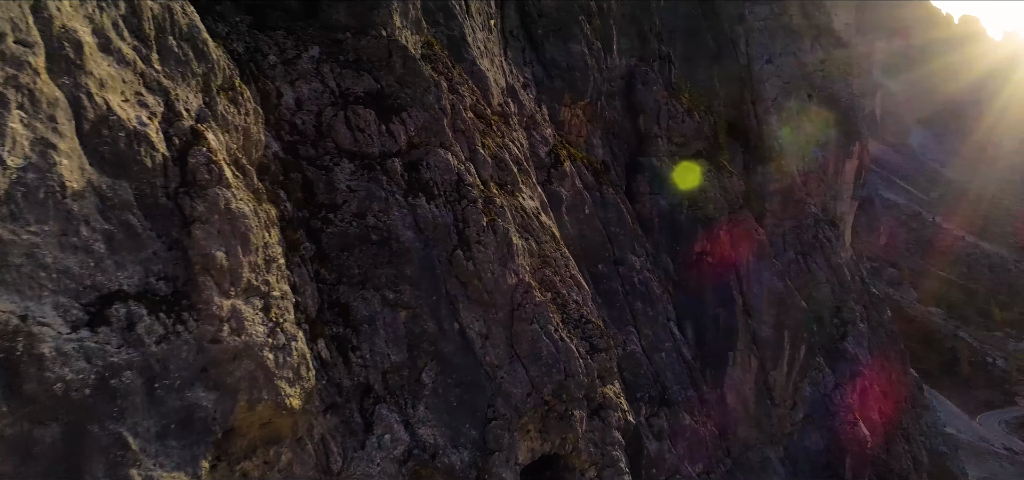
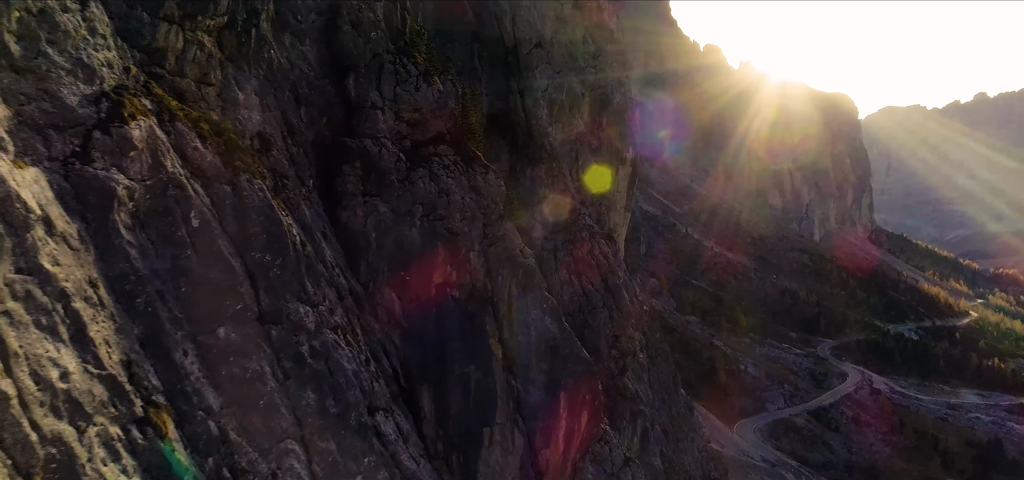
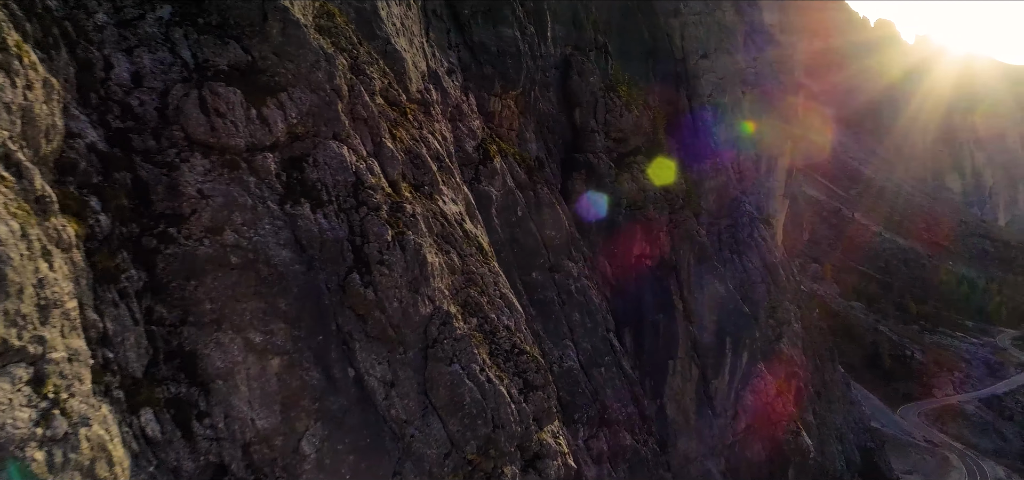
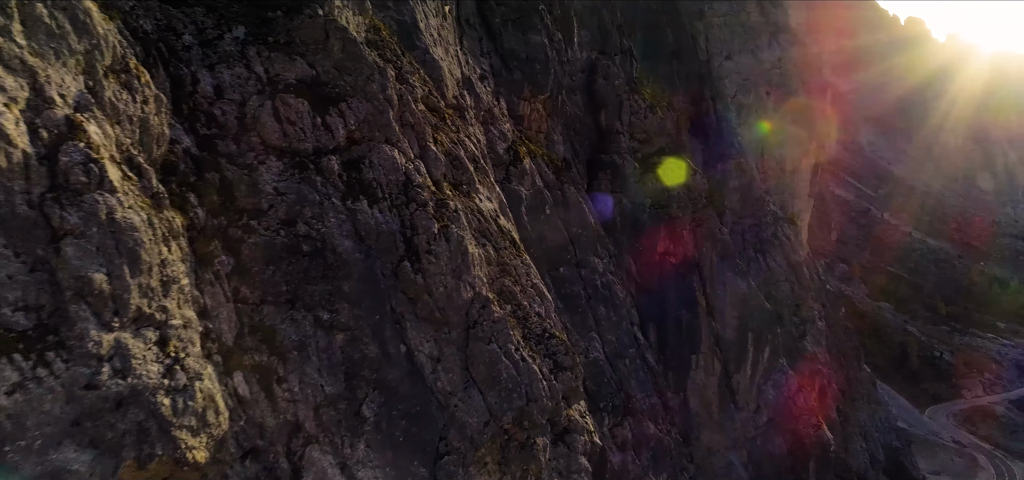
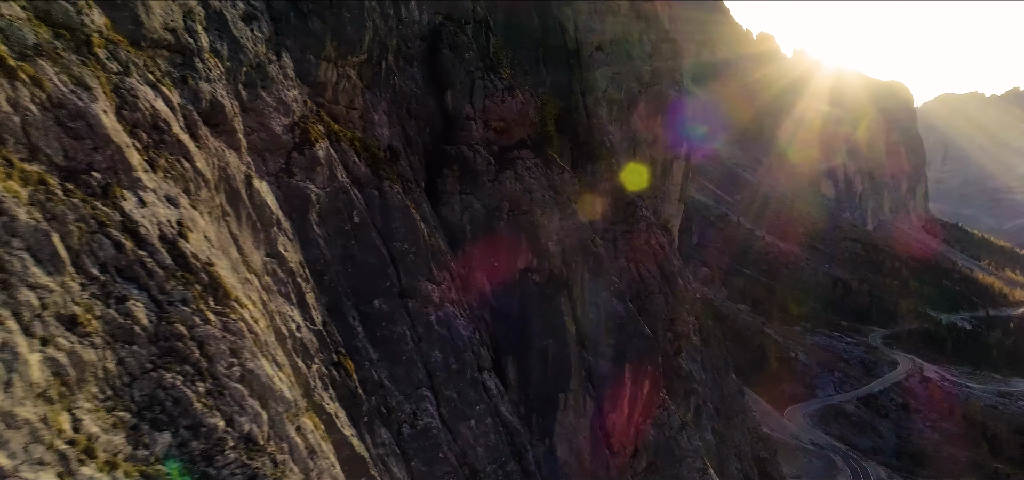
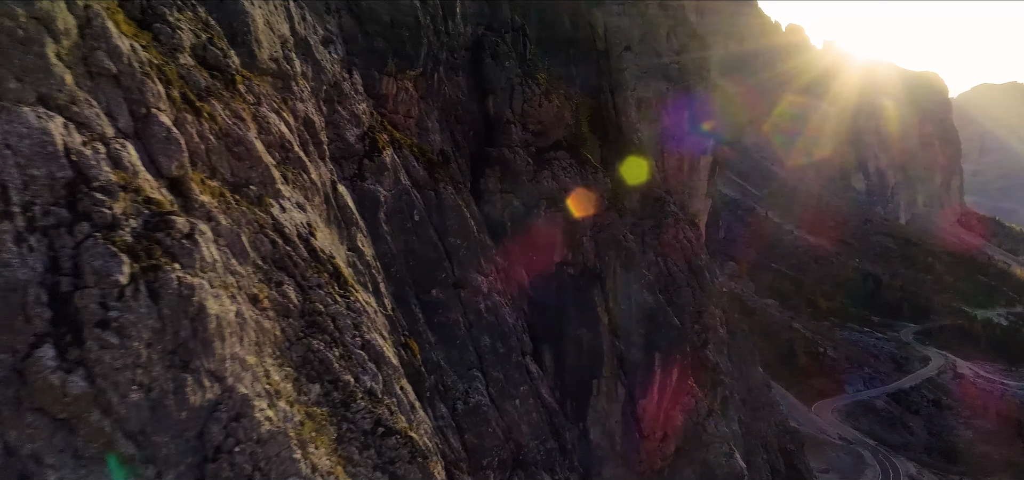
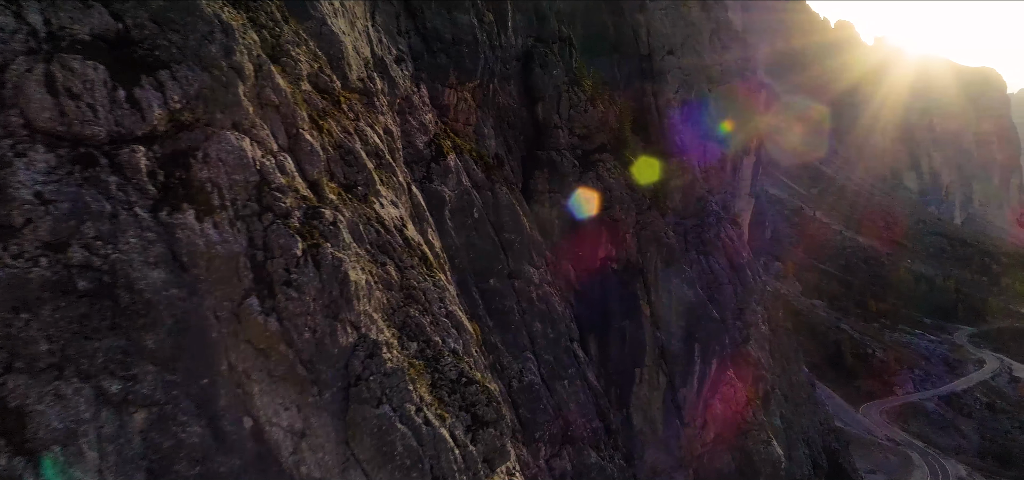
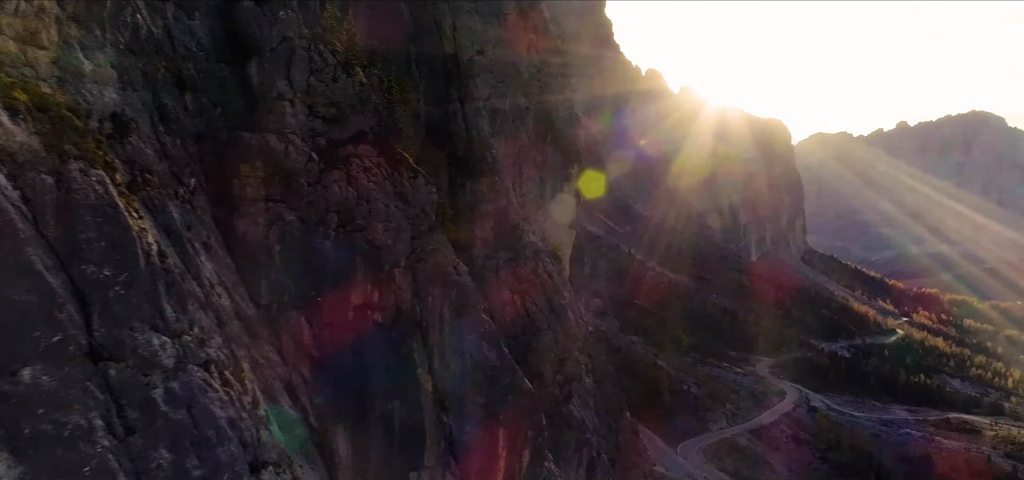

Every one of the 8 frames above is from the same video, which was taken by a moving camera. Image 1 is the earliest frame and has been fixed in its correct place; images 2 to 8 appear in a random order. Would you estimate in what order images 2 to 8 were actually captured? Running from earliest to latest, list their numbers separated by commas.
4, 3, 7, 6, 5, 2, 8
